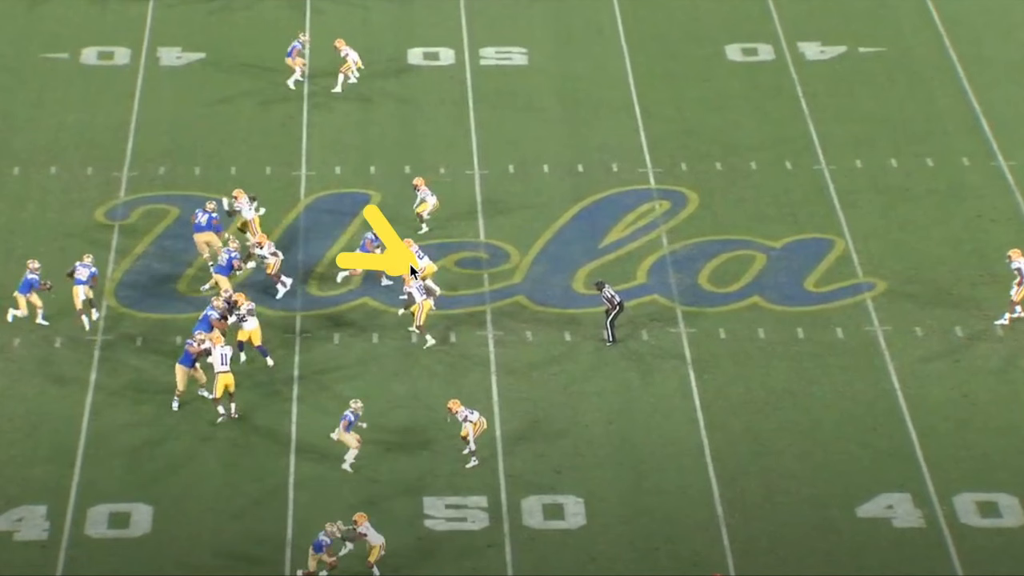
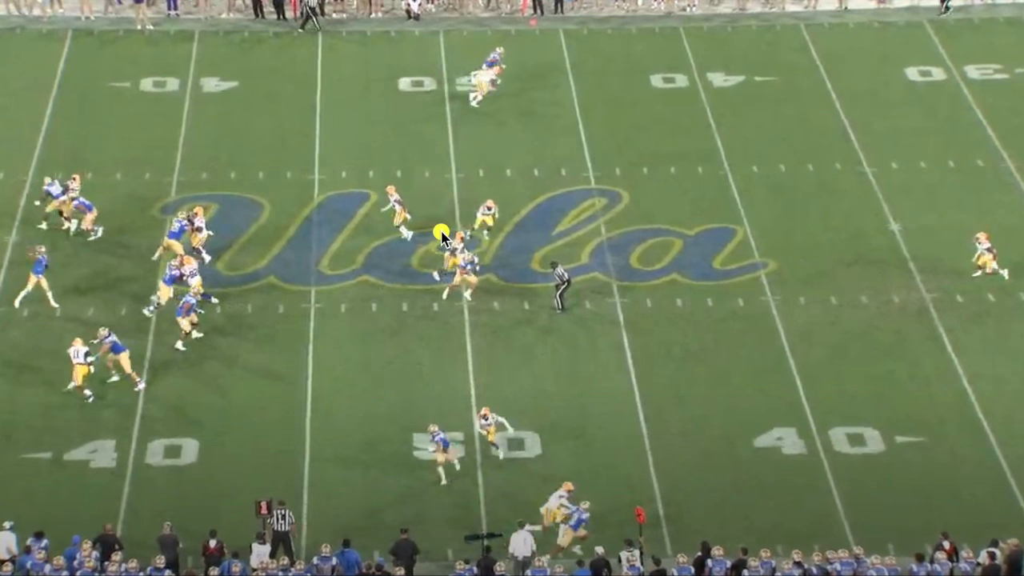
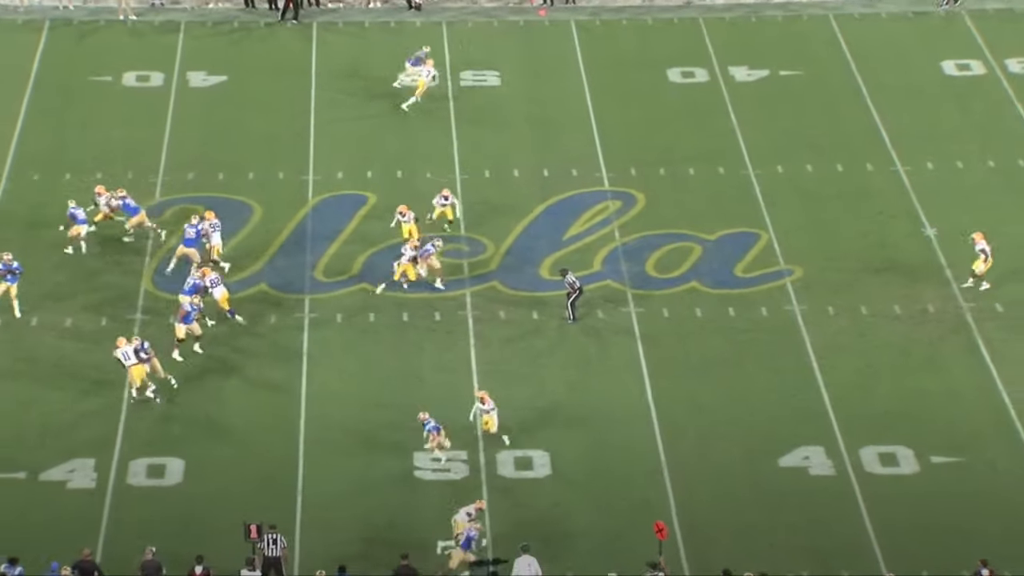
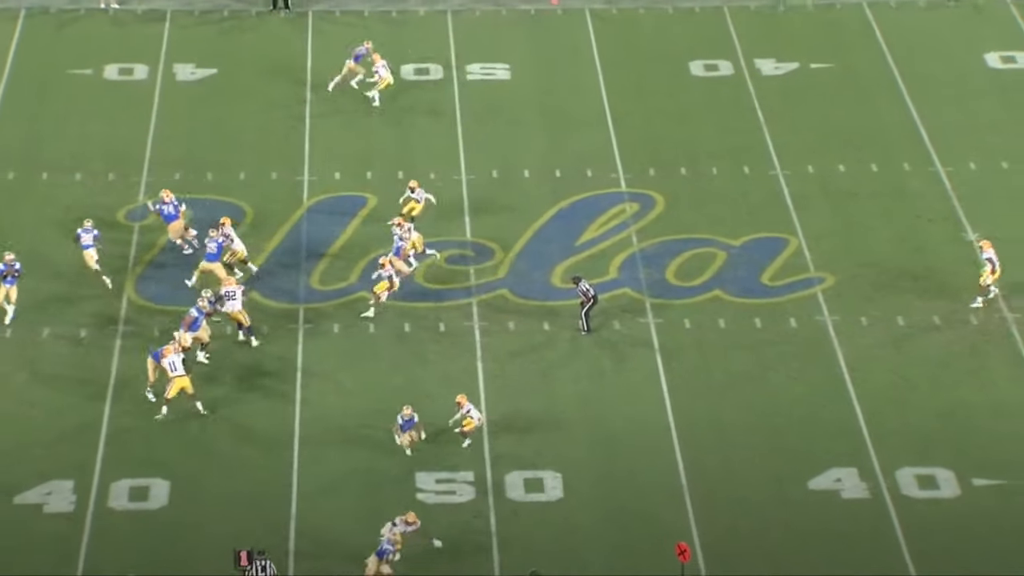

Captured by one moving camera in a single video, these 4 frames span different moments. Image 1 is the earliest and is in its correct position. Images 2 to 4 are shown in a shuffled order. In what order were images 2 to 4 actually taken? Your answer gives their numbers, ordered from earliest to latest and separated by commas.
4, 3, 2
